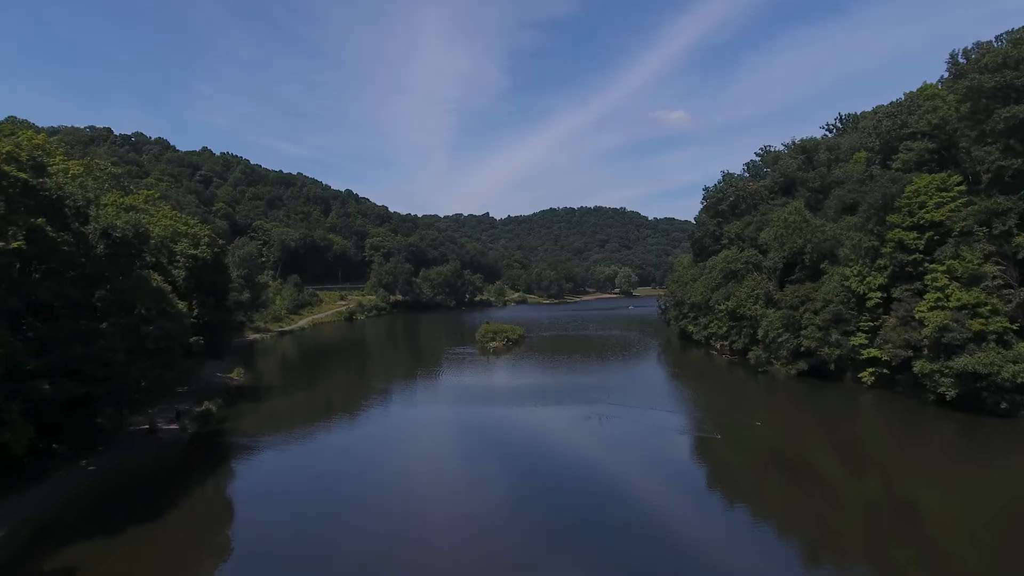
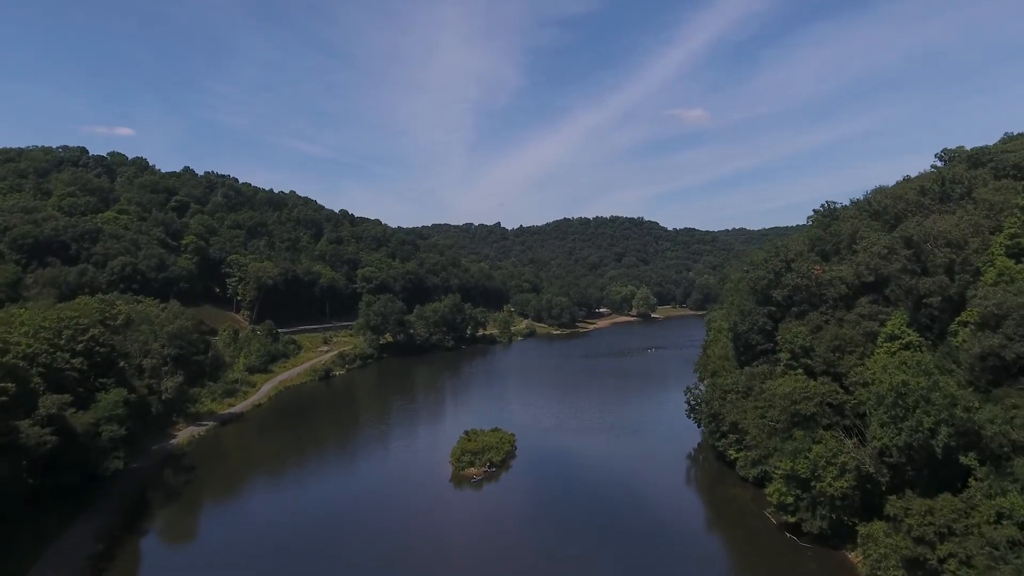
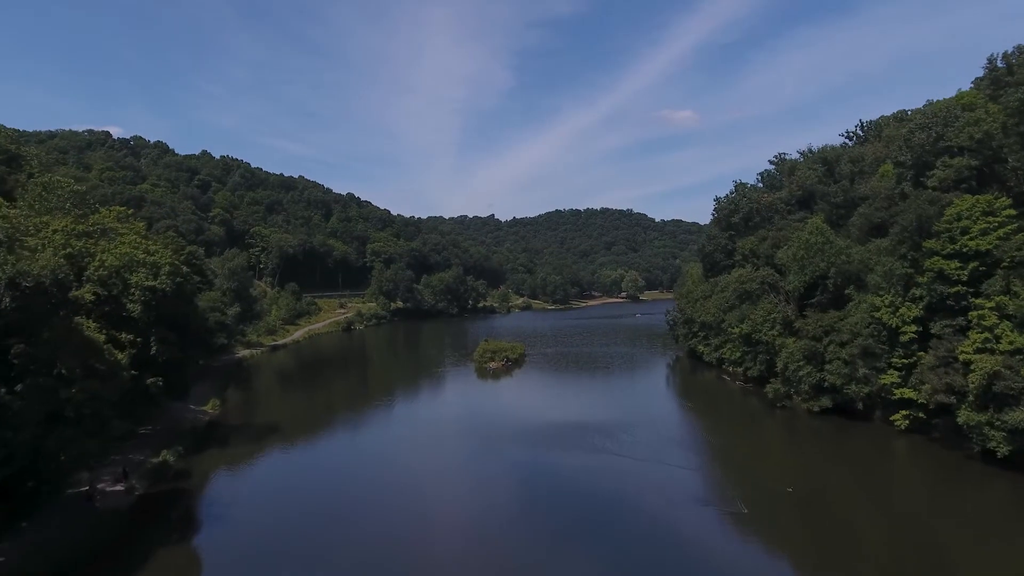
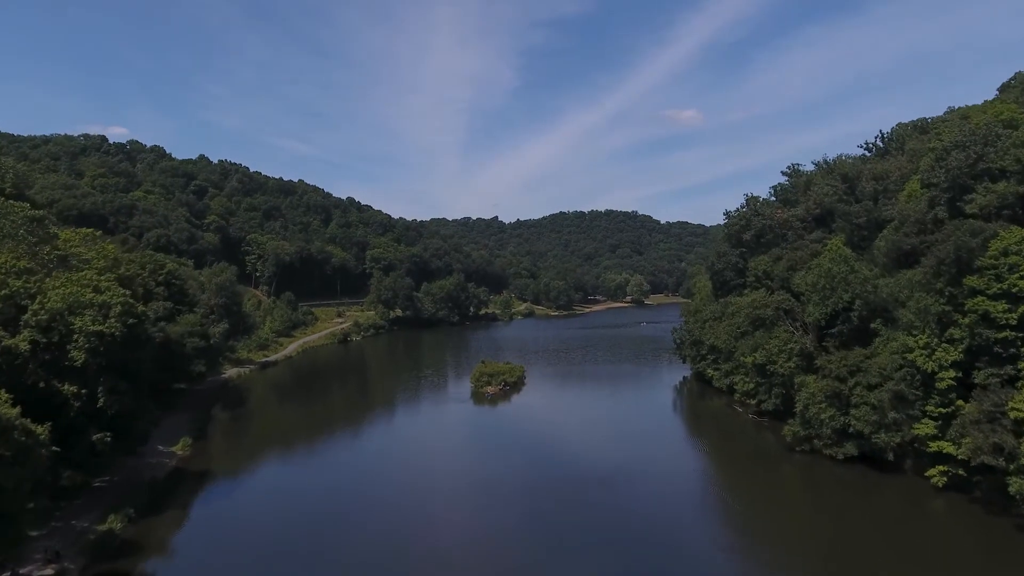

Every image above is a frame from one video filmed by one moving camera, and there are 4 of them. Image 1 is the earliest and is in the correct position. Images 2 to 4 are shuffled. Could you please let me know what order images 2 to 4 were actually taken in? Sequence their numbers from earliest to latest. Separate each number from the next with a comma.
3, 4, 2
